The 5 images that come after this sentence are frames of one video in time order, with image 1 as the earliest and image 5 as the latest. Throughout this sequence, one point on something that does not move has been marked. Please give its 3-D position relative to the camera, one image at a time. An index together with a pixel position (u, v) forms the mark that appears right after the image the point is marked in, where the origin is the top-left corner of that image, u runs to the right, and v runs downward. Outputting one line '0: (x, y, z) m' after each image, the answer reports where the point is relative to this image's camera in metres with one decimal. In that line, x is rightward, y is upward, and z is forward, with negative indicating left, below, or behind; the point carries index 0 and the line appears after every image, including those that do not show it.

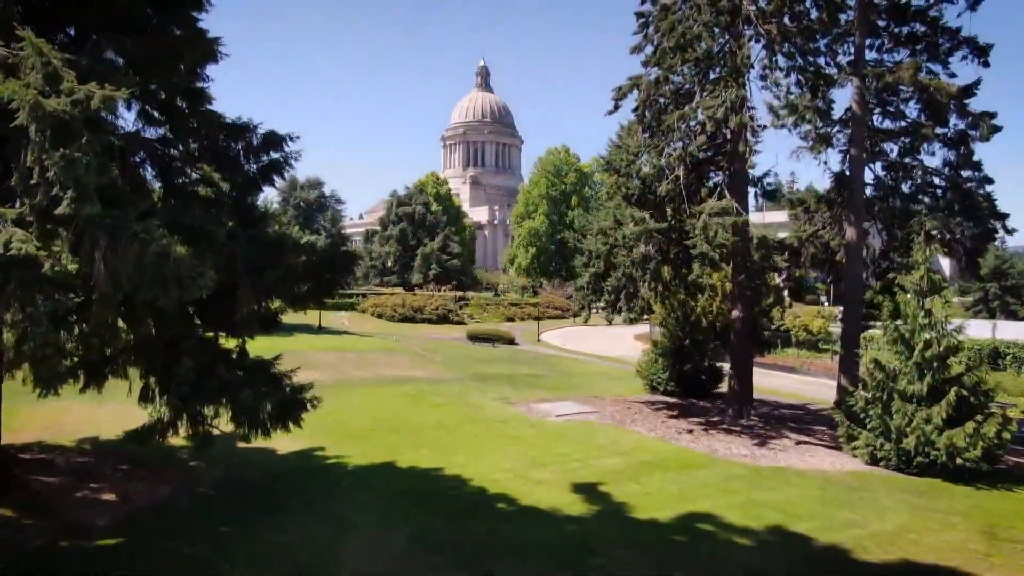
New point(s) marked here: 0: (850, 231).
0: (+8.7, +1.5, +18.2) m
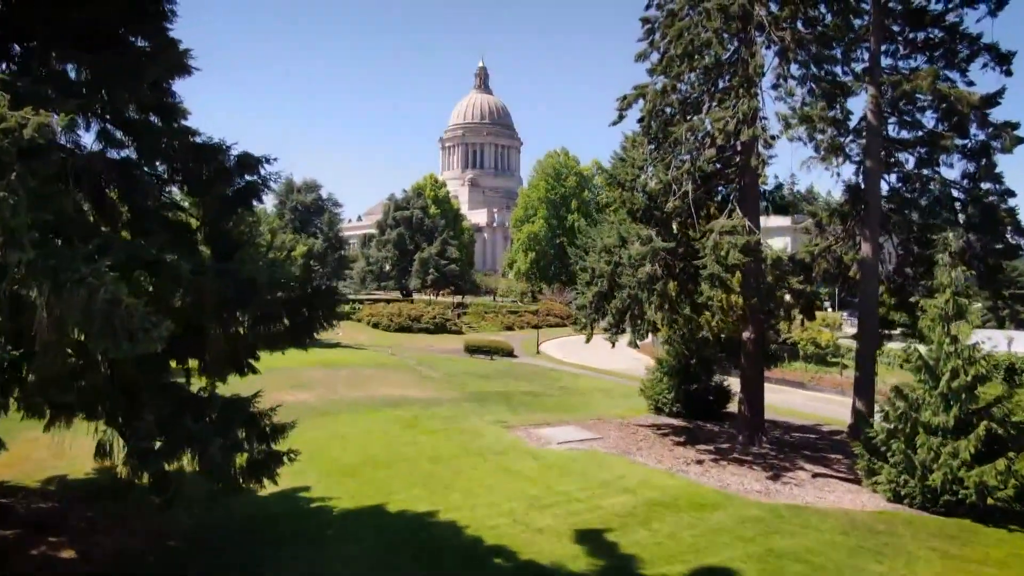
0: (+8.7, +1.0, +17.4) m
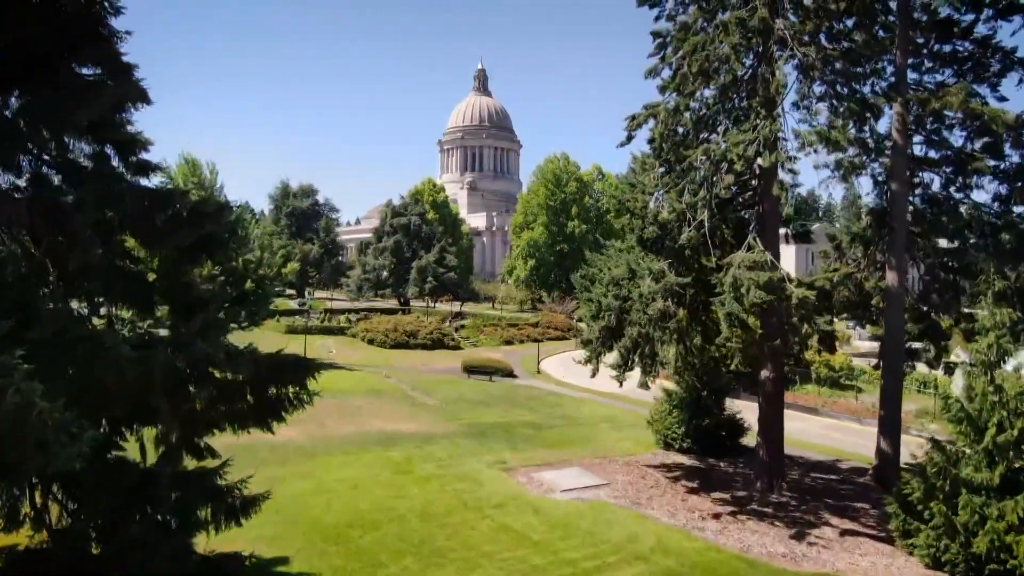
0: (+8.7, +0.3, +16.2) m
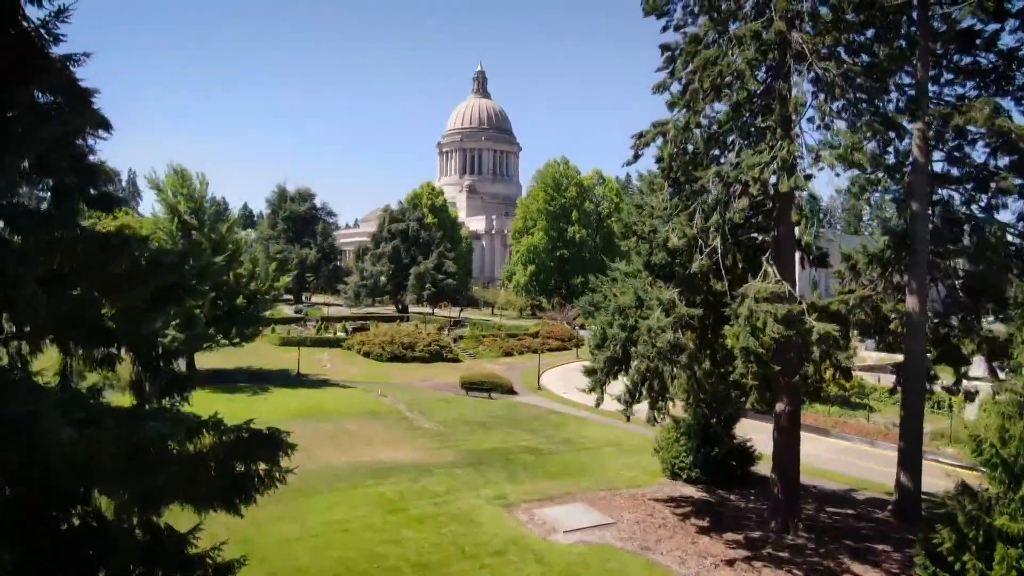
0: (+8.7, -0.2, +15.4) m
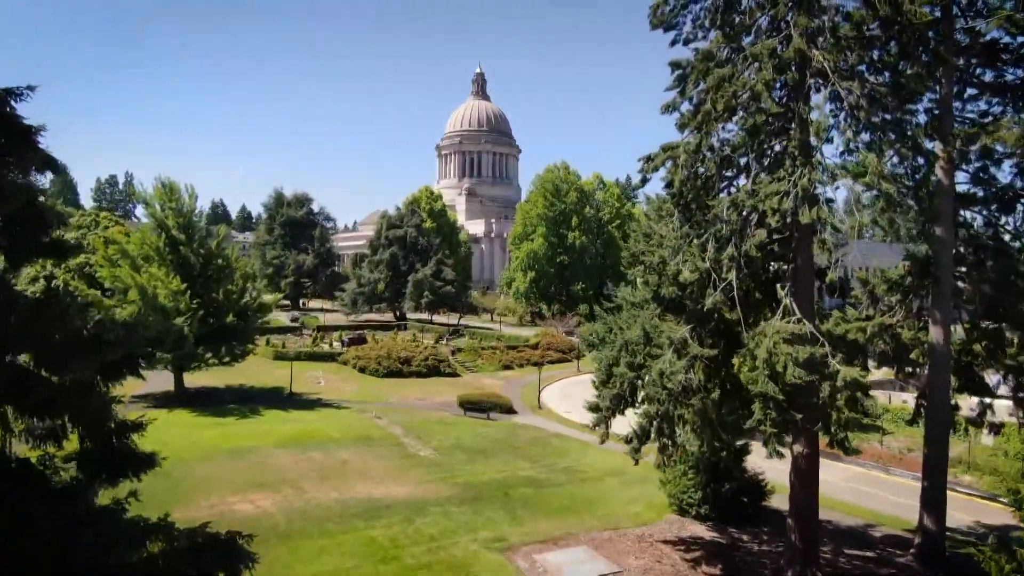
0: (+8.7, -0.8, +14.5) m
